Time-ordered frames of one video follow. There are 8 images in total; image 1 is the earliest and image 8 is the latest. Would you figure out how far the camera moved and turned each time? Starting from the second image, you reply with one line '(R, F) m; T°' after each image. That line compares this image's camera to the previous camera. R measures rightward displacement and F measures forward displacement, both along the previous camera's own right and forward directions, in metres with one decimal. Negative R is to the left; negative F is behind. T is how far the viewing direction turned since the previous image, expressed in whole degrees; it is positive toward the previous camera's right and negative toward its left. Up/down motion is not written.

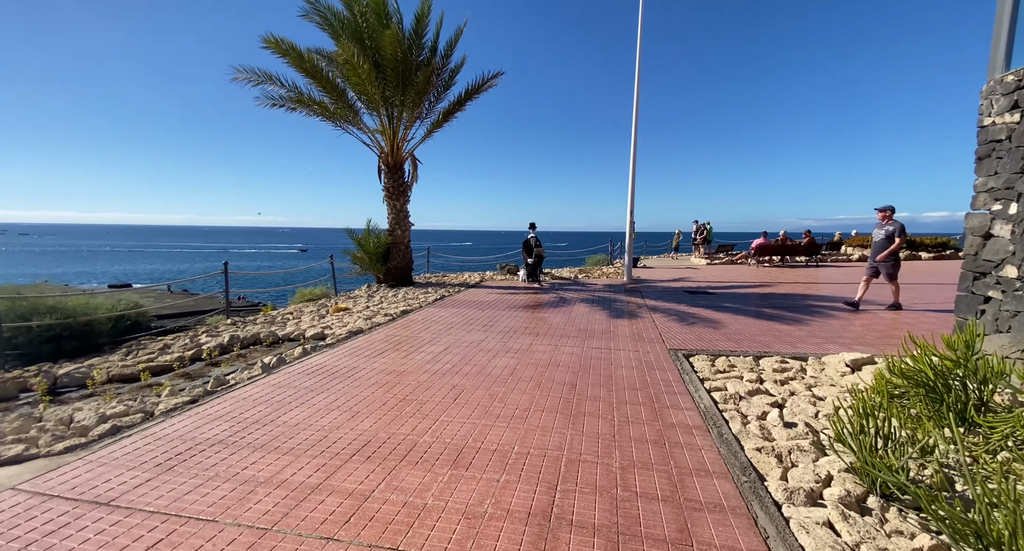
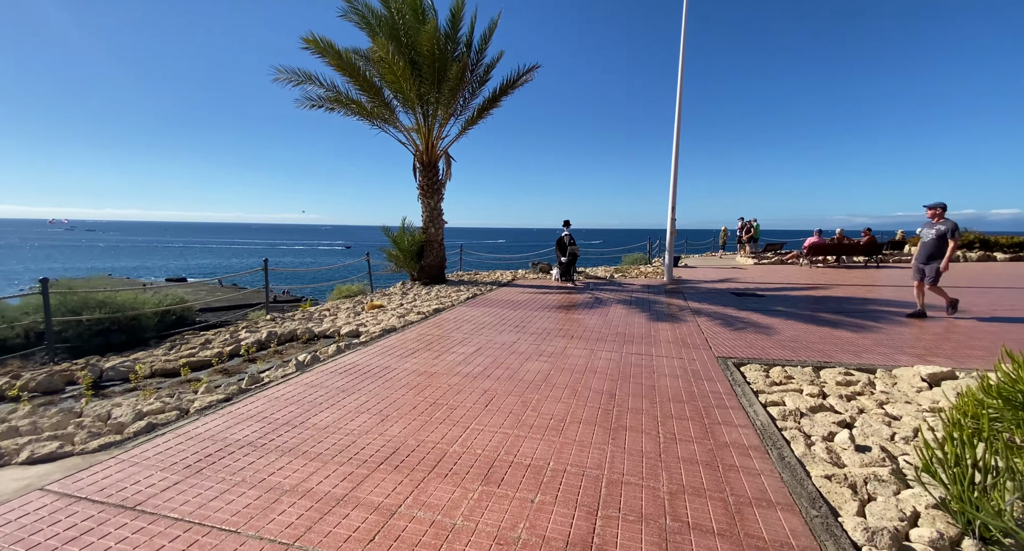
(0.0, +0.2) m; -4°
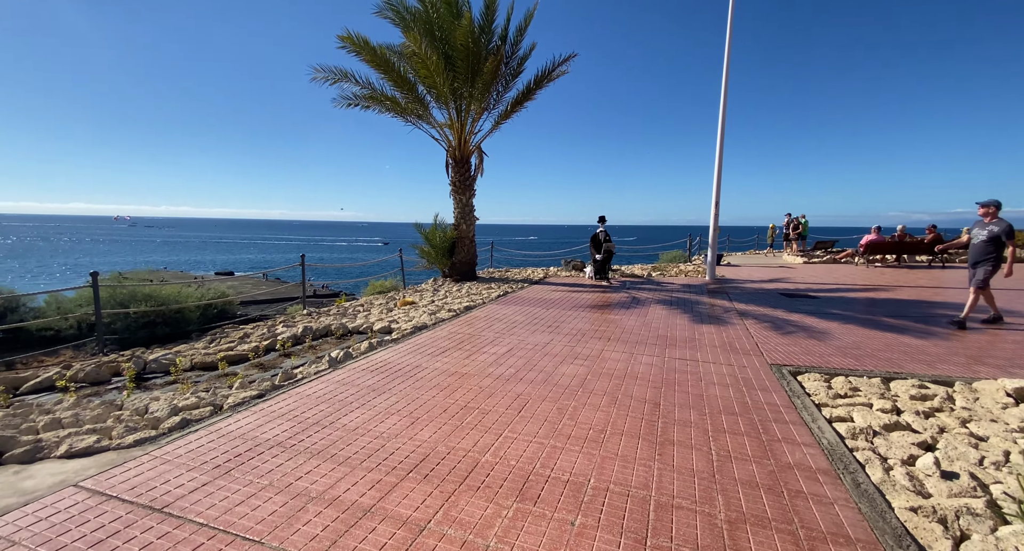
(0.0, +0.2) m; -4°
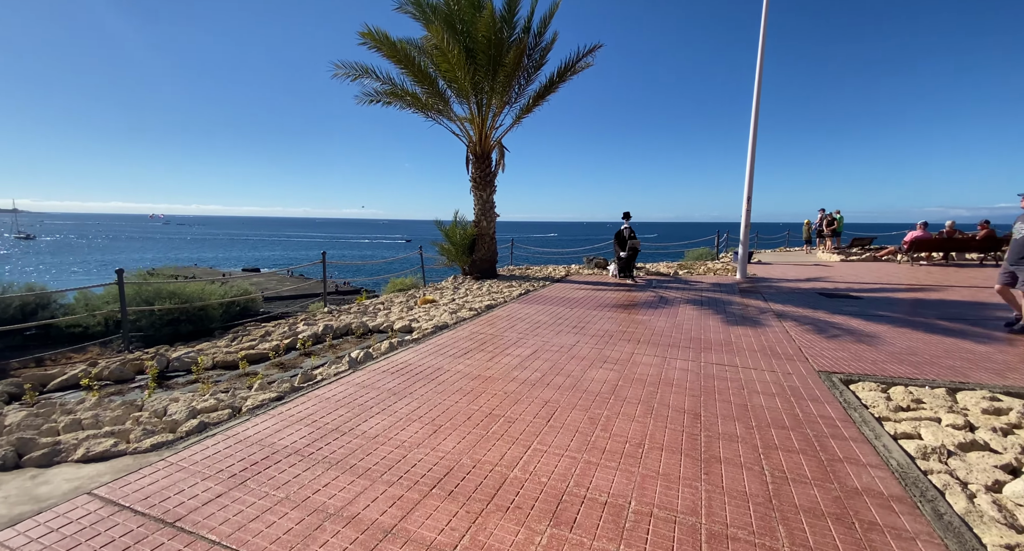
(-0.1, +0.2) m; -3°
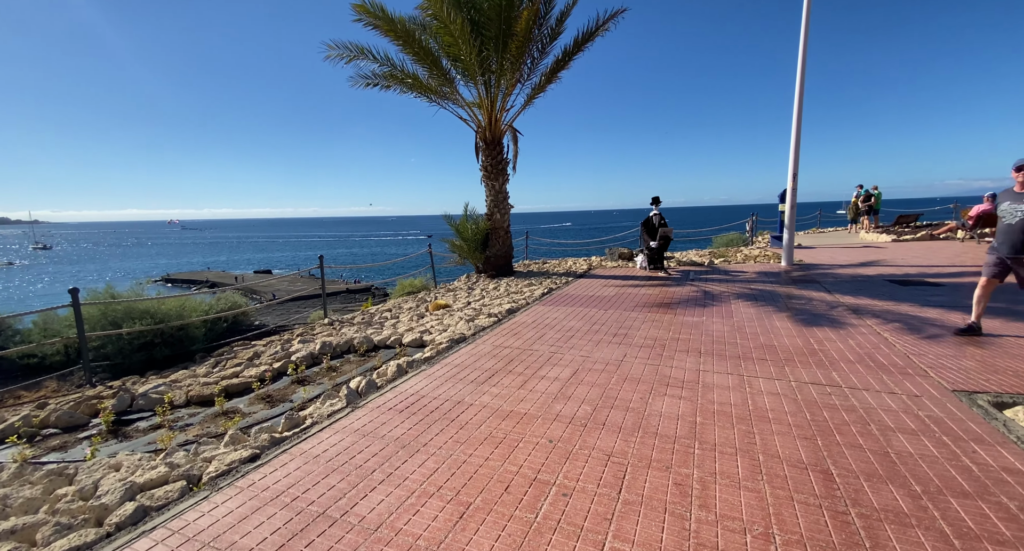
(-0.2, +1.1) m; -1°
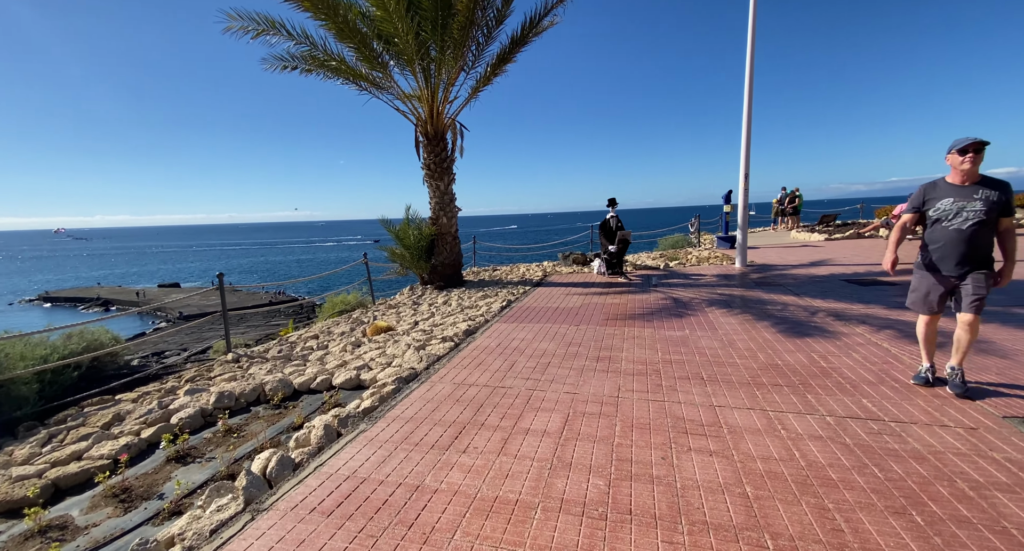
(-0.2, +1.1) m; +8°
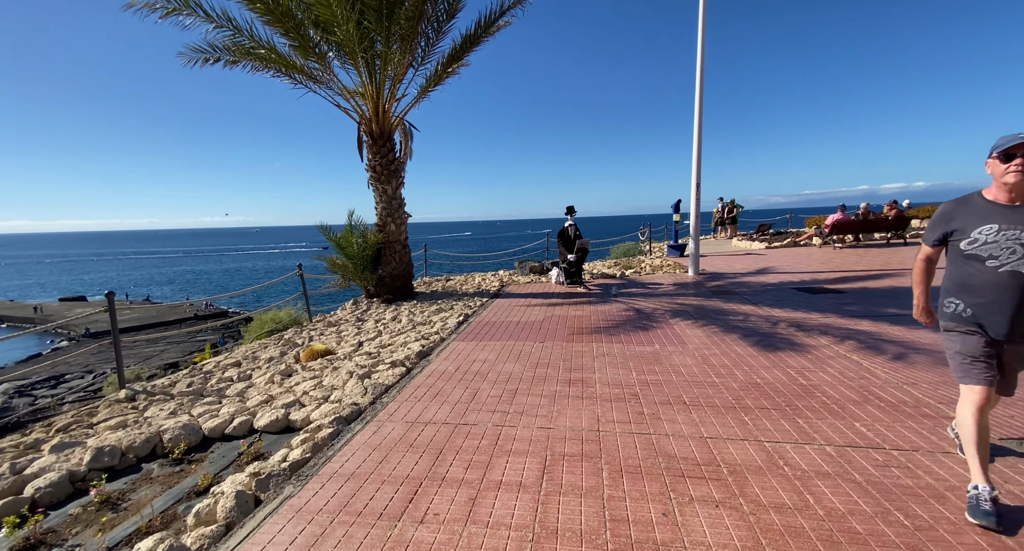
(-0.1, +0.6) m; +7°
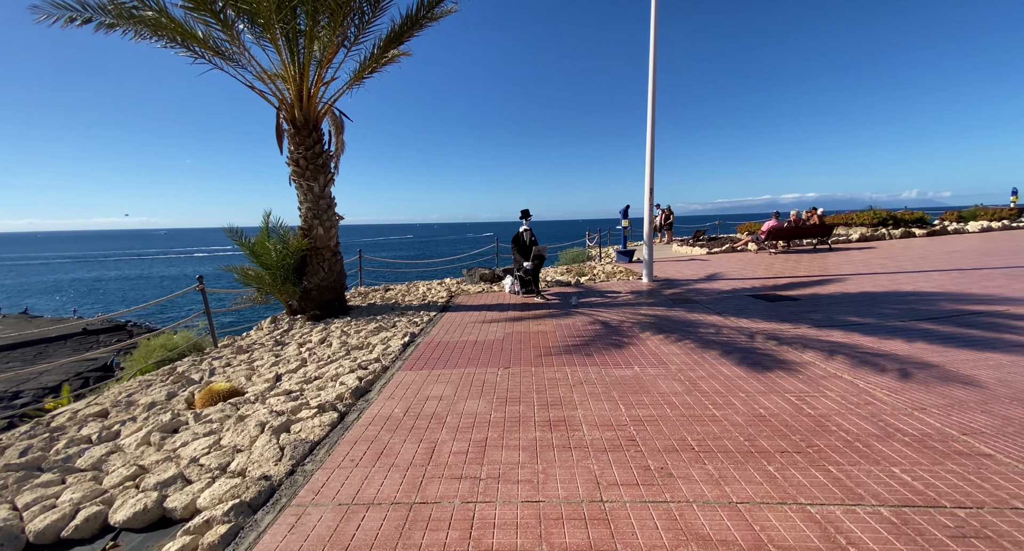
(-0.2, +0.9) m; +8°
